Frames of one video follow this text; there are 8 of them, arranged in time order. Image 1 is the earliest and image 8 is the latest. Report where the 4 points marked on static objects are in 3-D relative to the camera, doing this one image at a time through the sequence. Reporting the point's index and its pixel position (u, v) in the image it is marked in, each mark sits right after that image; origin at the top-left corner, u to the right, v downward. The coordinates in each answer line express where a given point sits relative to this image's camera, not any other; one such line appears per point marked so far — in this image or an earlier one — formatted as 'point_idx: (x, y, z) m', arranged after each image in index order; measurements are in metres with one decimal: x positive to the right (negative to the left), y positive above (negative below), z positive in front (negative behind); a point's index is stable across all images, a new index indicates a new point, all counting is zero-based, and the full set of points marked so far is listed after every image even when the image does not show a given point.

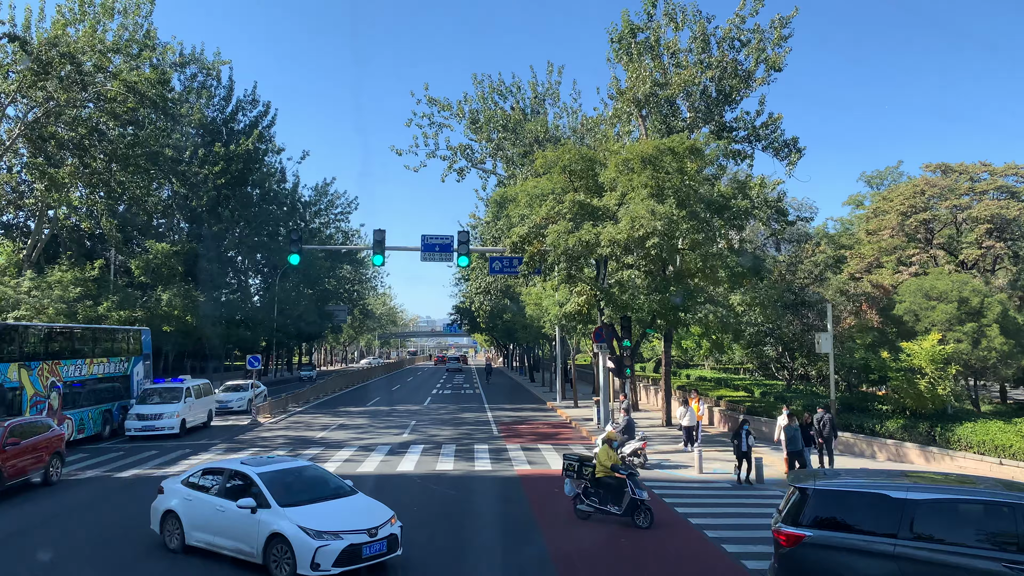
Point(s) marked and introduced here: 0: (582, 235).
0: (+1.8, +1.4, +19.8) m
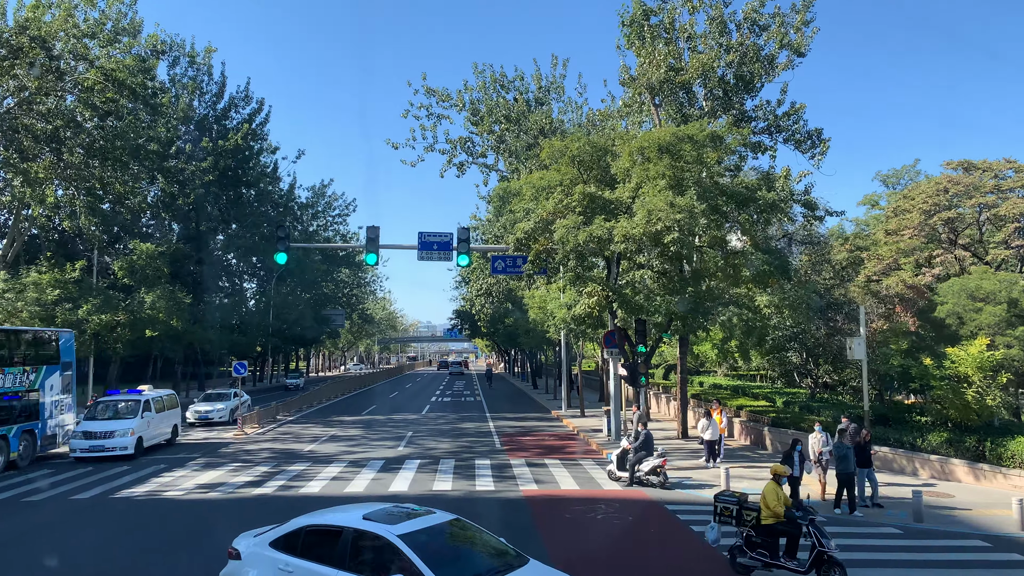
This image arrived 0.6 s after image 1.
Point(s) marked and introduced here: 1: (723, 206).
0: (+1.9, +1.4, +18.1) m
1: (+5.0, +1.9, +18.5) m
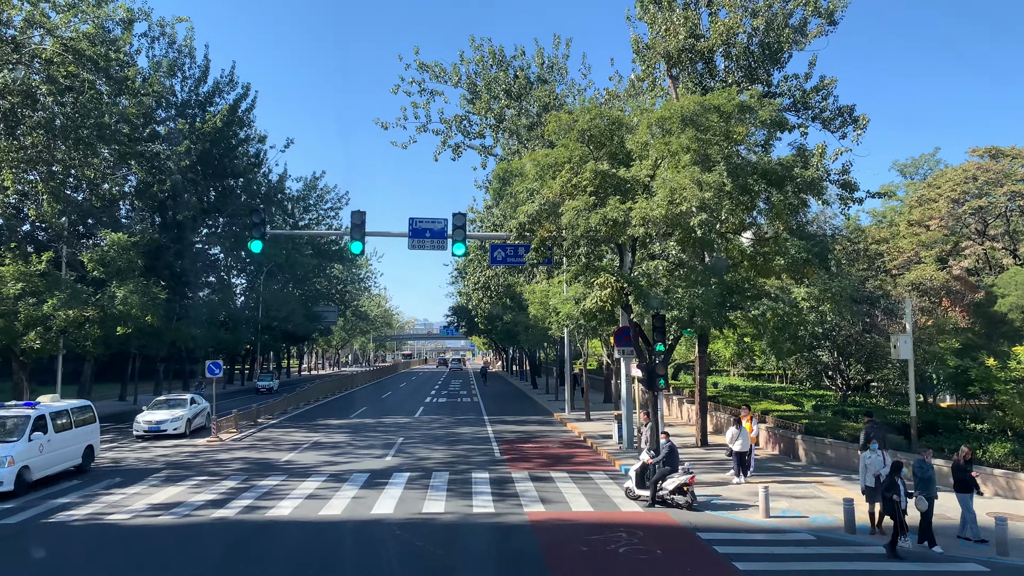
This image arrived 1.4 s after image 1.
0: (+1.9, +1.6, +15.8) m
1: (+5.0, +2.1, +16.3) m
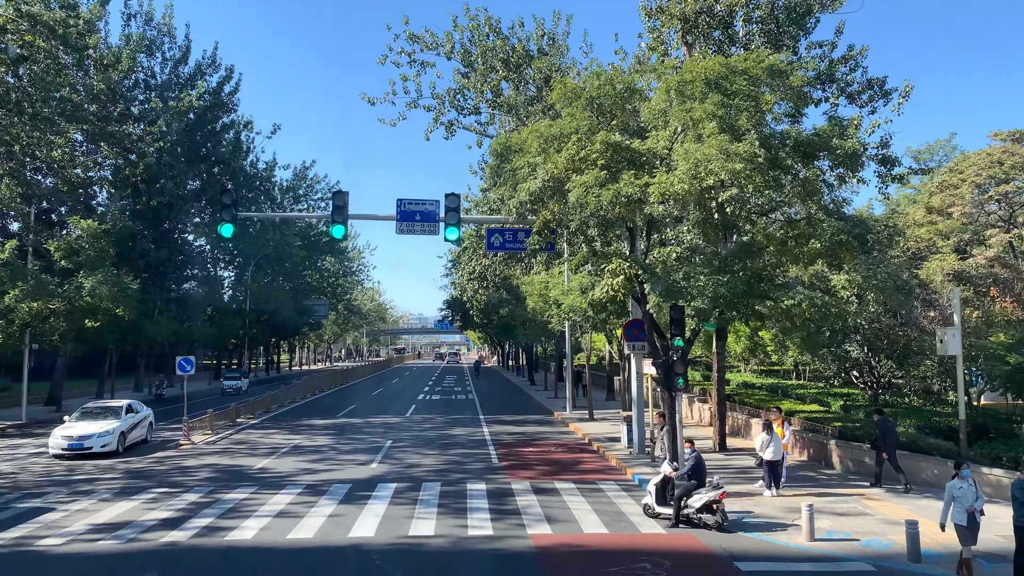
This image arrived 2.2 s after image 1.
0: (+2.0, +1.8, +13.9) m
1: (+5.0, +2.4, +14.4) m
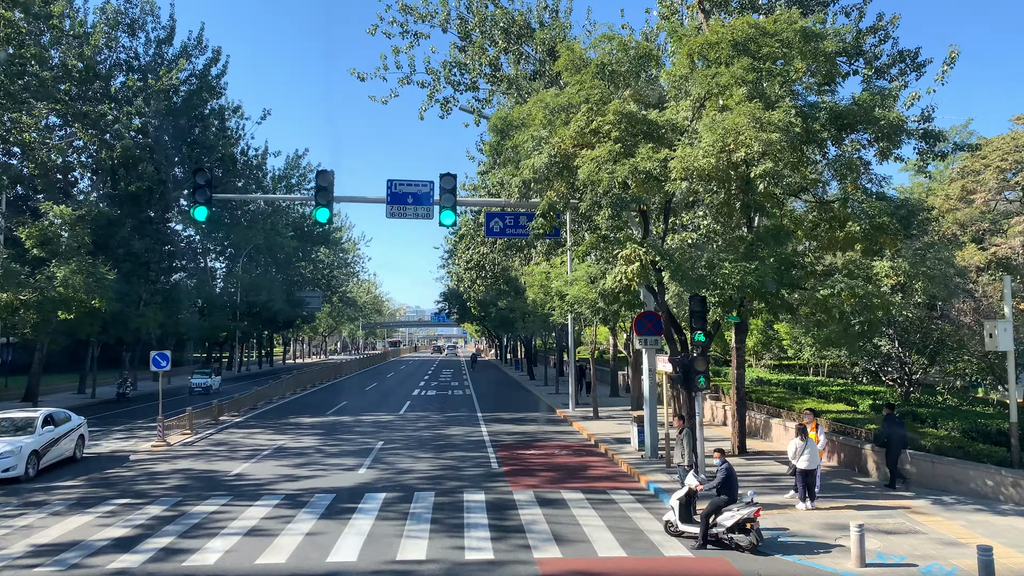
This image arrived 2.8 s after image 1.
0: (+2.0, +2.0, +12.4) m
1: (+5.1, +2.6, +12.8) m
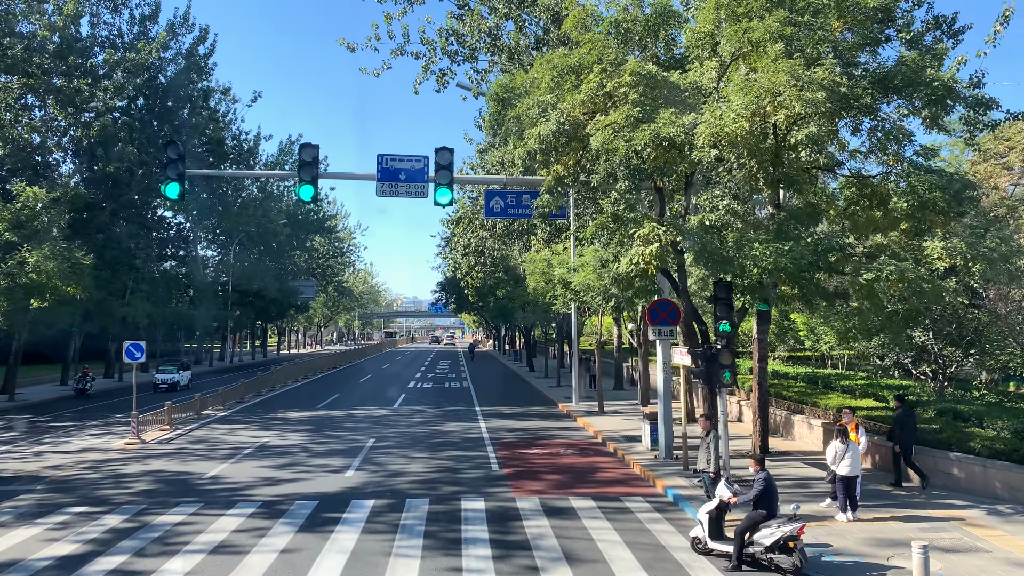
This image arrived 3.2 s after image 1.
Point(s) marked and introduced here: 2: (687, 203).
0: (+2.1, +2.2, +10.9) m
1: (+5.1, +2.8, +11.4) m
2: (+2.7, +1.3, +12.2) m
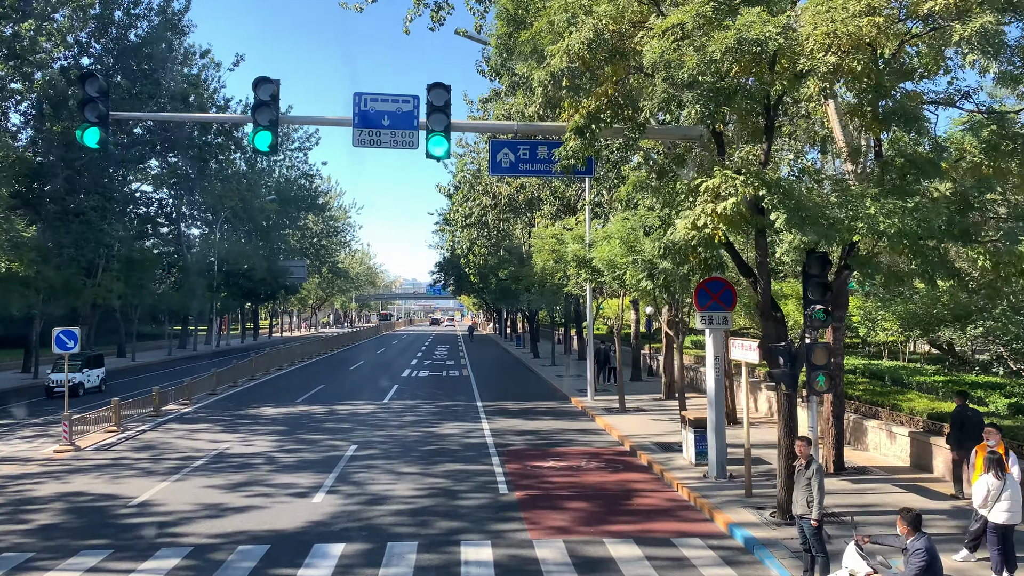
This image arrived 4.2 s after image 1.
0: (+2.3, +2.5, +7.7) m
1: (+5.3, +3.1, +8.1) m
2: (+2.9, +1.6, +9.0) m
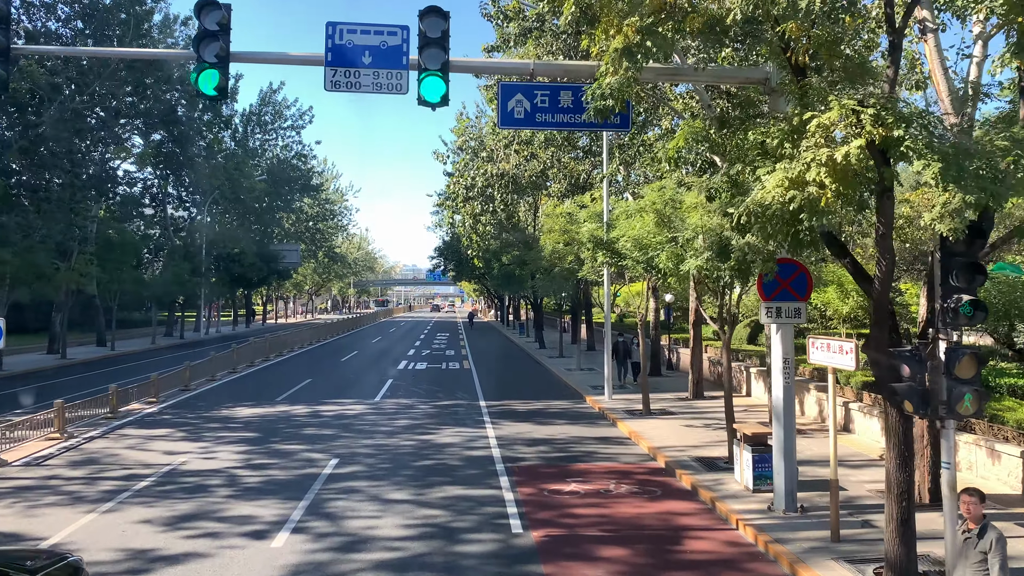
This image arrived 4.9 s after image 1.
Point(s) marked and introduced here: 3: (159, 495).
0: (+2.5, +2.7, +5.1) m
1: (+5.5, +3.2, +5.5) m
2: (+3.1, +1.8, +6.4) m
3: (-4.9, -2.9, +11.1) m
